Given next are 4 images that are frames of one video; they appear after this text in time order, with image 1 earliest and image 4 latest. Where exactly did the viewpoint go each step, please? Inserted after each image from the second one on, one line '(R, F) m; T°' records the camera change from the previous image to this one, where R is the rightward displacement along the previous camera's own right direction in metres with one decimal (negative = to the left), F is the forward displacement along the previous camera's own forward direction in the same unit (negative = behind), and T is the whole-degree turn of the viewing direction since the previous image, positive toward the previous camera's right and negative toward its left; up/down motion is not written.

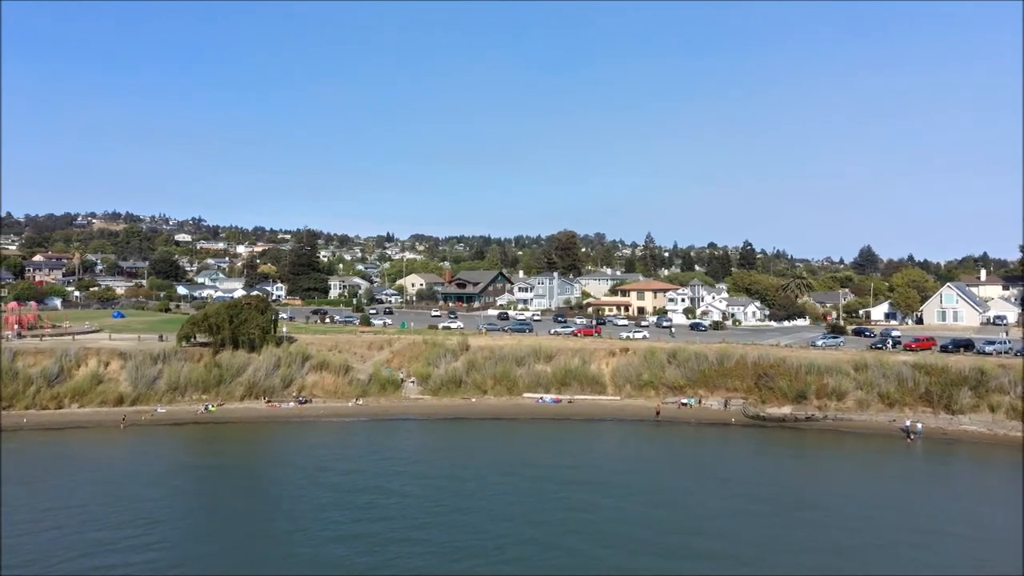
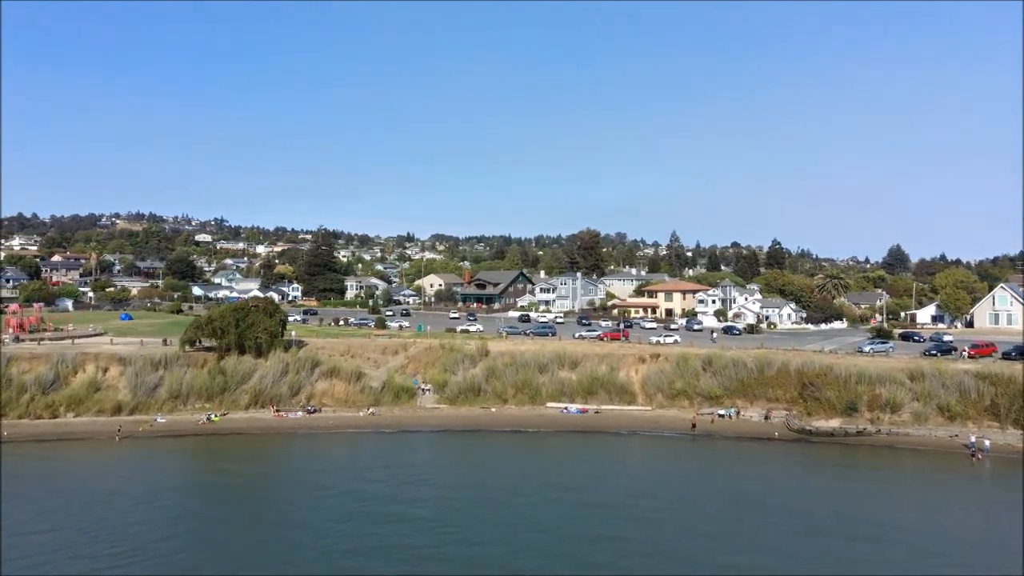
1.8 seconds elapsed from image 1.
(-0.1, +1.7) m; -2°
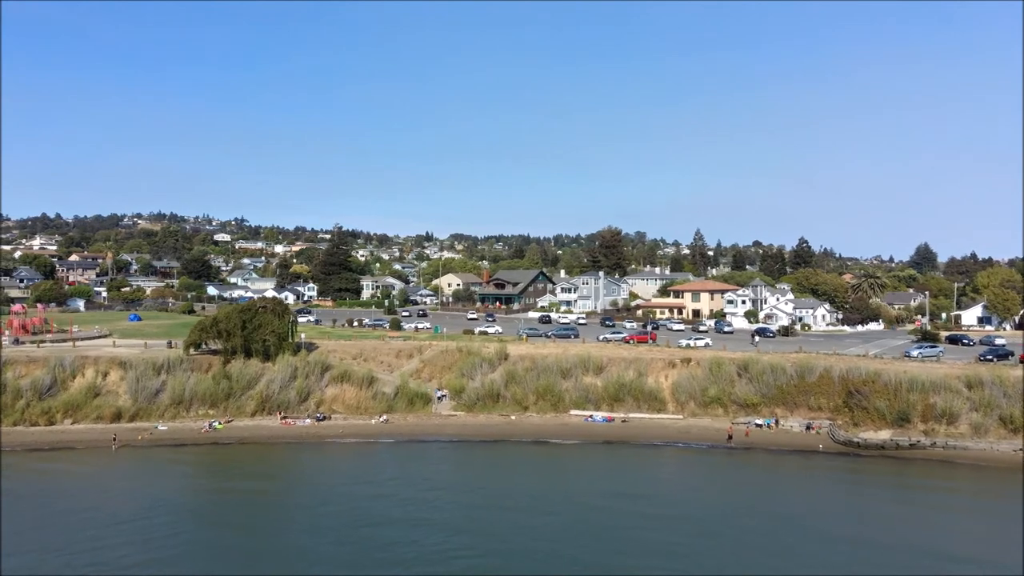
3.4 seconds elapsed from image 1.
(-0.1, +1.5) m; -2°
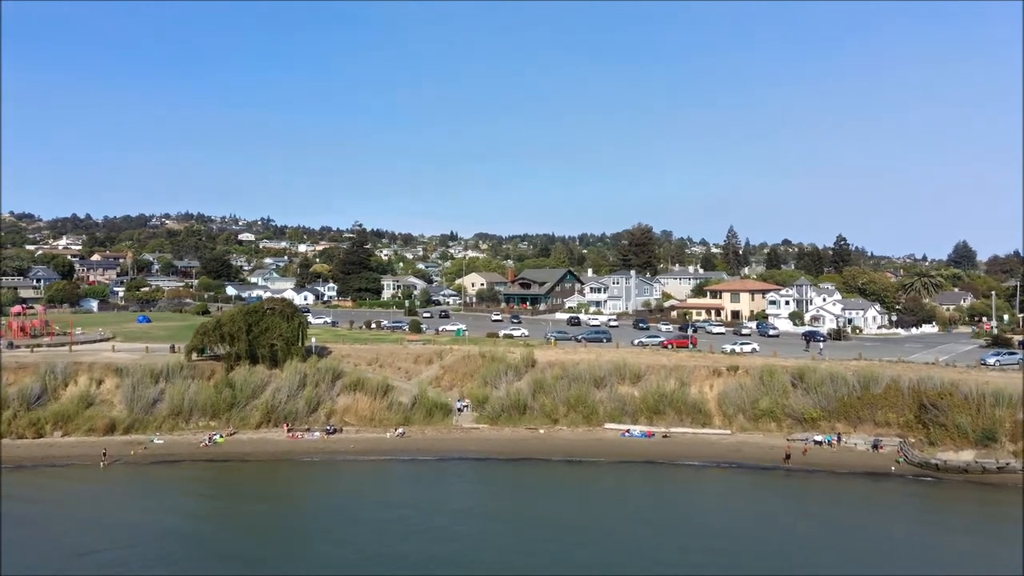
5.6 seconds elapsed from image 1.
(-0.1, +2.1) m; -2°
